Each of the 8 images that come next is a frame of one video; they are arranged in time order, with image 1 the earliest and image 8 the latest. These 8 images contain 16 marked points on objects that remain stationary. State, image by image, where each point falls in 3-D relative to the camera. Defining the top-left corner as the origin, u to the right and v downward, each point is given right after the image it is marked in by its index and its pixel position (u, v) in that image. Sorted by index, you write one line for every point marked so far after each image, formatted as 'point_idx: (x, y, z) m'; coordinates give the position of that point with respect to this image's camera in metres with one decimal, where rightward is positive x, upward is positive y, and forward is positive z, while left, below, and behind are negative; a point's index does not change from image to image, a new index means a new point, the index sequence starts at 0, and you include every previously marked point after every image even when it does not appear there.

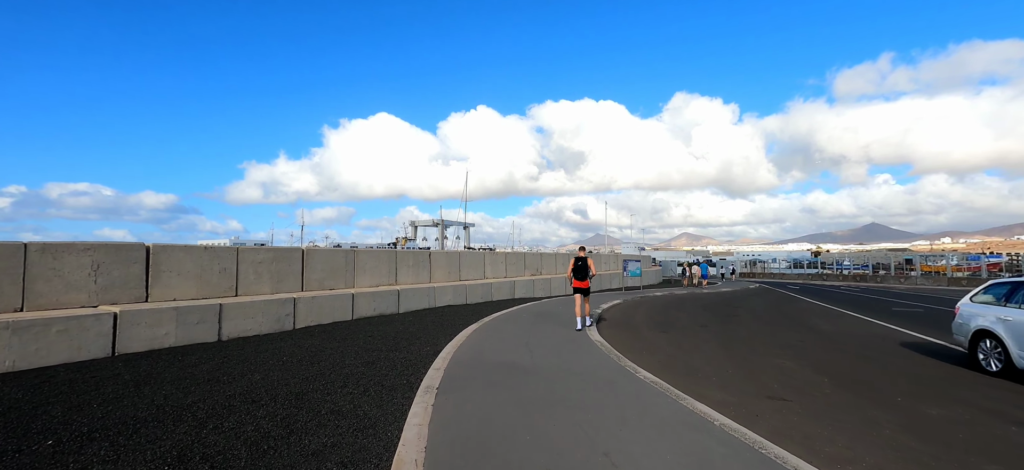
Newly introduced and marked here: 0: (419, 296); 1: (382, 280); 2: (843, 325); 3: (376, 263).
0: (-2.9, -1.9, +15.1) m
1: (-3.9, -1.4, +14.7) m
2: (+8.9, -2.5, +13.2) m
3: (-4.1, -0.8, +14.5) m
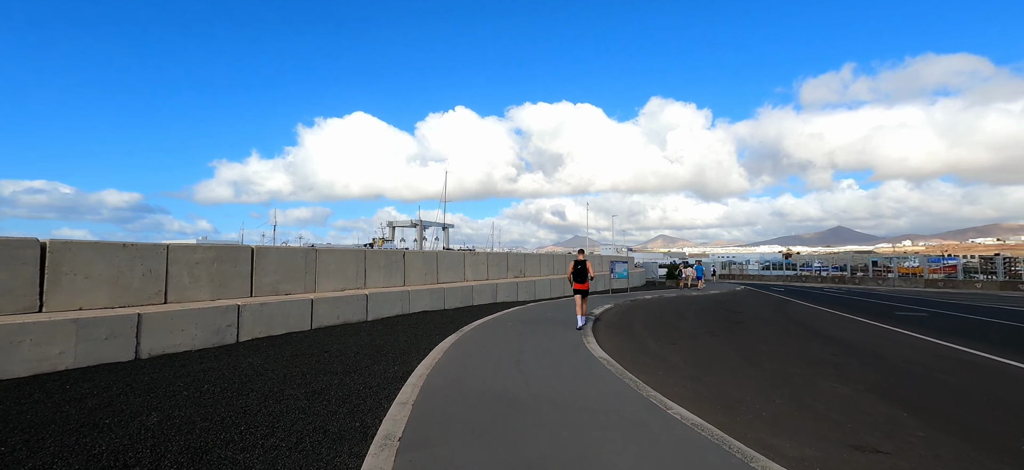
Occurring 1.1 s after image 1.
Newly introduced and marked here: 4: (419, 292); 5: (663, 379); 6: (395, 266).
0: (-3.3, -1.9, +13.5) m
1: (-4.4, -1.3, +13.0) m
2: (+8.6, -2.5, +12.1) m
3: (-4.5, -0.8, +12.8) m
4: (-2.9, -1.8, +14.9) m
5: (+1.9, -1.9, +6.3) m
6: (-3.6, -1.0, +15.0) m
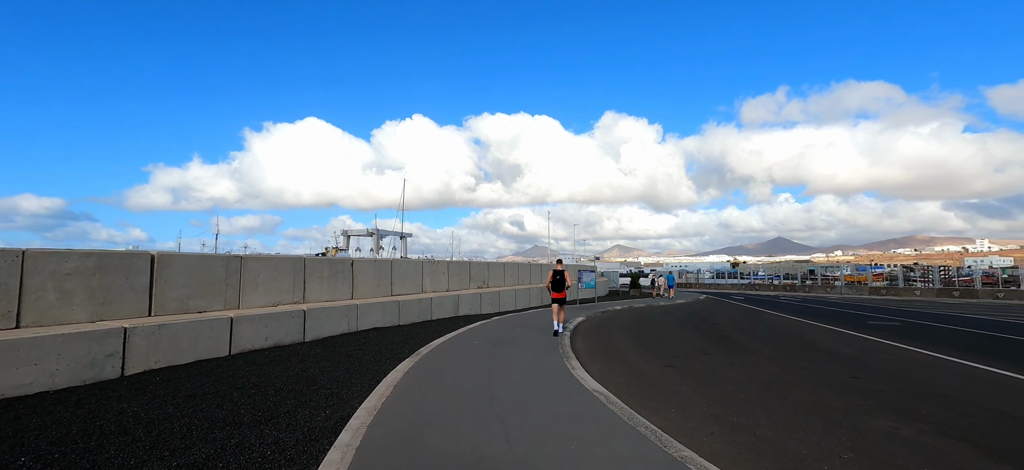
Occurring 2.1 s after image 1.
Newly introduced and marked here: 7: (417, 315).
0: (-4.2, -2.0, +11.5) m
1: (-5.2, -1.4, +11.0) m
2: (+7.8, -2.6, +11.1) m
3: (-5.3, -0.9, +10.8) m
4: (-3.8, -1.9, +13.0) m
5: (+1.7, -1.9, +4.8) m
6: (-4.6, -1.1, +13.0) m
7: (-3.0, -2.5, +15.3) m
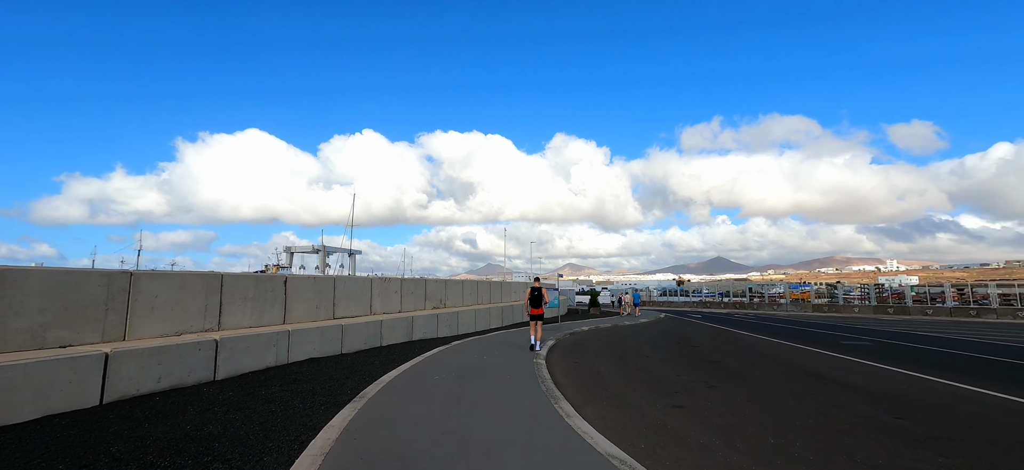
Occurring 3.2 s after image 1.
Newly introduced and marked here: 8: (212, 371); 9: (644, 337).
0: (-4.9, -2.2, +9.3) m
1: (-5.8, -1.6, +8.7) m
2: (+7.1, -2.9, +10.1) m
3: (-5.9, -1.0, +8.6) m
4: (-4.6, -2.2, +10.8) m
5: (+1.7, -1.9, +3.3) m
6: (-5.4, -1.4, +10.8) m
7: (-4.1, -2.9, +13.2) m
8: (-5.1, -2.3, +8.2) m
9: (+4.7, -3.6, +17.3) m
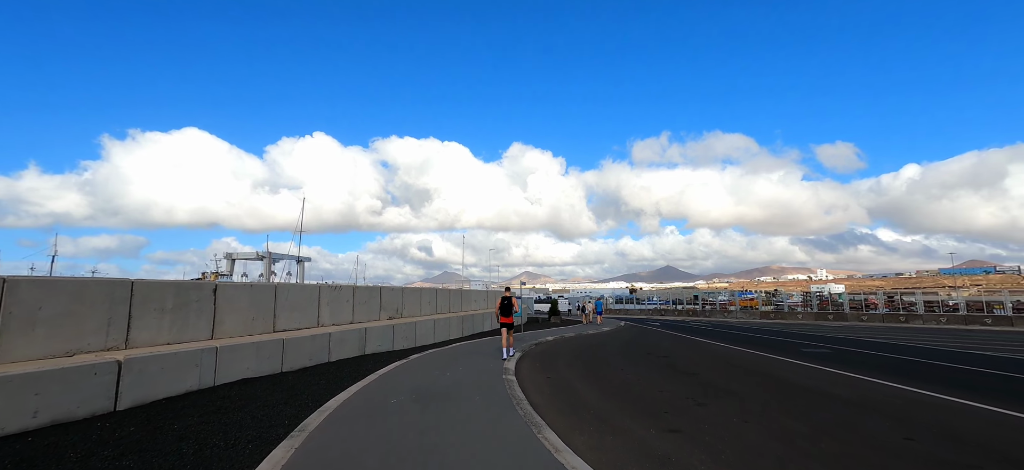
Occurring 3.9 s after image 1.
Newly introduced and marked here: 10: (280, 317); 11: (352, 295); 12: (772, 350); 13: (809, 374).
0: (-5.4, -2.2, +7.8) m
1: (-6.2, -1.6, +7.1) m
2: (+6.4, -3.0, +9.6) m
3: (-6.3, -1.0, +7.0) m
4: (-5.3, -2.2, +9.3) m
5: (+1.7, -1.8, +2.4) m
6: (-6.0, -1.4, +9.3) m
7: (-4.9, -3.0, +11.8) m
8: (-5.5, -2.2, +6.7) m
9: (+3.4, -3.8, +16.6) m
10: (-5.8, -2.0, +12.2) m
11: (-5.1, -1.9, +15.7) m
12: (+9.8, -4.3, +18.3) m
13: (+7.1, -3.3, +11.5) m
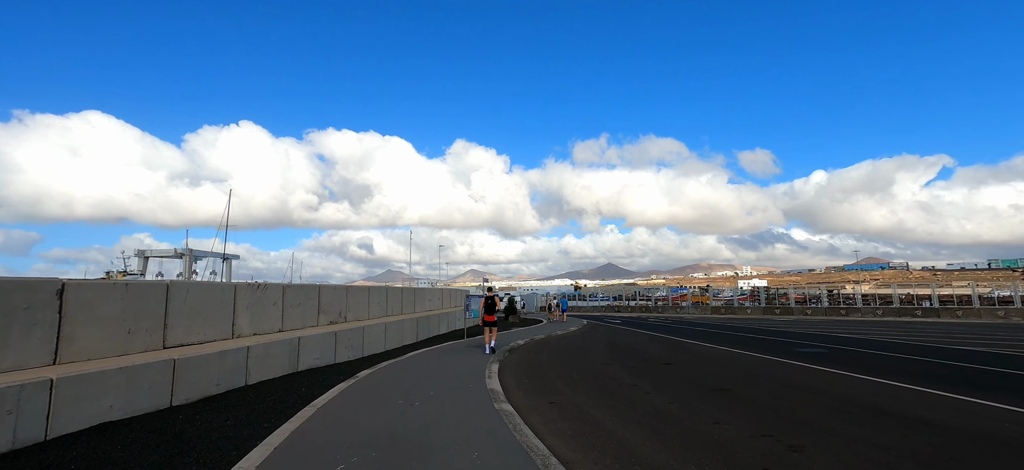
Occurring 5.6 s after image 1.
0: (-5.2, -1.8, +4.6) m
1: (-6.0, -1.2, +3.8) m
2: (+6.3, -2.7, +7.8) m
3: (-6.1, -0.6, +3.7) m
4: (-5.3, -1.9, +6.1) m
5: (+2.4, -1.5, 0.0) m
6: (-6.0, -1.0, +6.0) m
7: (-5.2, -2.6, +8.6) m
8: (-5.2, -1.9, +3.5) m
9: (+2.5, -3.4, +14.3) m
10: (-6.1, -1.7, +8.9) m
11: (-5.9, -1.6, +12.5) m
12: (+8.6, -3.9, +16.8) m
13: (+6.7, -2.9, +9.7) m
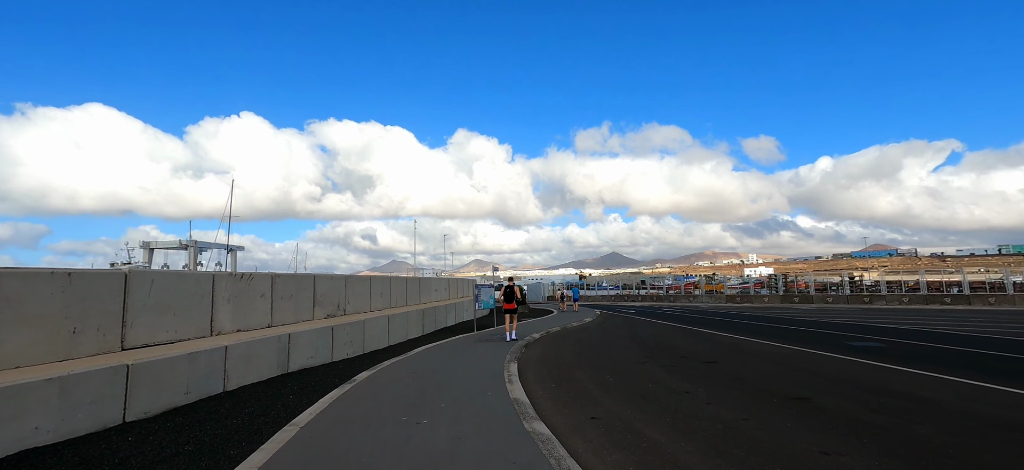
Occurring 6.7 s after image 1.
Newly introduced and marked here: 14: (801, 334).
0: (-4.9, -1.6, +3.2) m
1: (-5.7, -1.0, +2.4) m
2: (+6.7, -2.3, +6.3) m
3: (-5.7, -0.5, +2.2) m
4: (-4.9, -1.6, +4.7) m
5: (+2.7, -1.3, -1.5) m
6: (-5.7, -0.8, +4.5) m
7: (-4.9, -2.3, +7.2) m
8: (-4.9, -1.7, +2.0) m
9: (+2.9, -3.0, +12.8) m
10: (-5.7, -1.4, +7.4) m
11: (-5.5, -1.2, +11.1) m
12: (+9.1, -3.3, +15.3) m
13: (+7.1, -2.5, +8.2) m
14: (+9.9, -3.4, +16.5) m
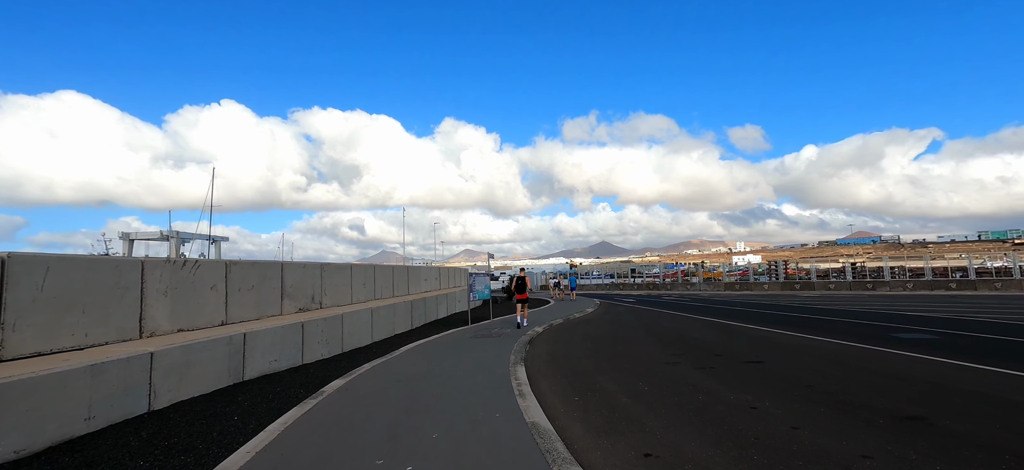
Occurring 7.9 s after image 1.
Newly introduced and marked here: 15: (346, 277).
0: (-4.6, -1.4, +1.3) m
1: (-5.4, -0.8, +0.5) m
2: (+6.9, -1.9, +4.7) m
3: (-5.5, -0.2, +0.3) m
4: (-4.7, -1.3, +2.8) m
5: (+3.0, -1.1, -3.2) m
6: (-5.5, -0.5, +2.6) m
7: (-4.7, -2.0, +5.3) m
8: (-4.6, -1.5, +0.2) m
9: (+3.0, -2.5, +11.2) m
10: (-5.6, -1.0, +5.5) m
11: (-5.4, -0.8, +9.2) m
12: (+9.1, -2.7, +13.8) m
13: (+7.2, -2.1, +6.6) m
14: (+9.9, -2.8, +15.0) m
15: (-4.8, -1.2, +13.9) m
